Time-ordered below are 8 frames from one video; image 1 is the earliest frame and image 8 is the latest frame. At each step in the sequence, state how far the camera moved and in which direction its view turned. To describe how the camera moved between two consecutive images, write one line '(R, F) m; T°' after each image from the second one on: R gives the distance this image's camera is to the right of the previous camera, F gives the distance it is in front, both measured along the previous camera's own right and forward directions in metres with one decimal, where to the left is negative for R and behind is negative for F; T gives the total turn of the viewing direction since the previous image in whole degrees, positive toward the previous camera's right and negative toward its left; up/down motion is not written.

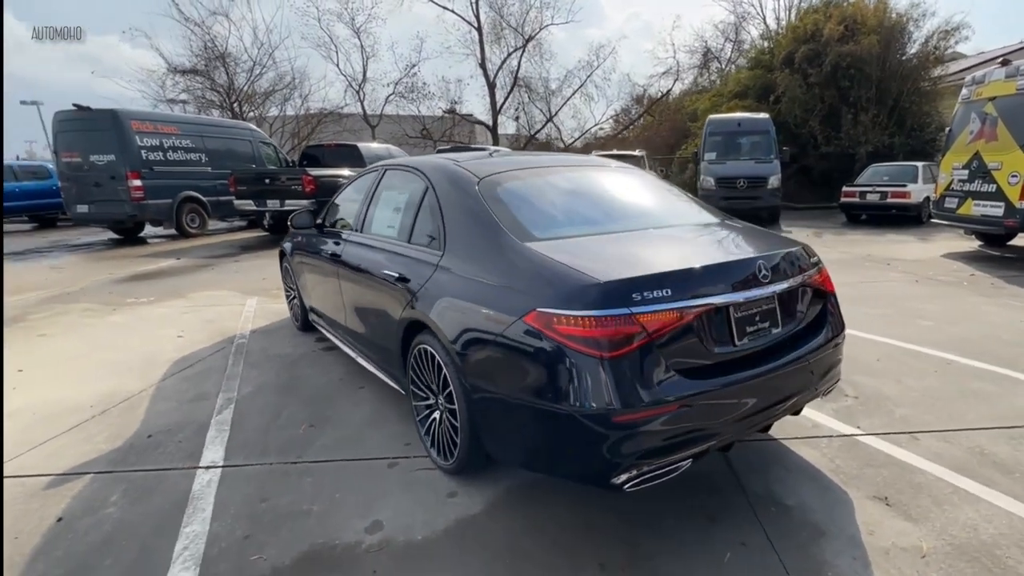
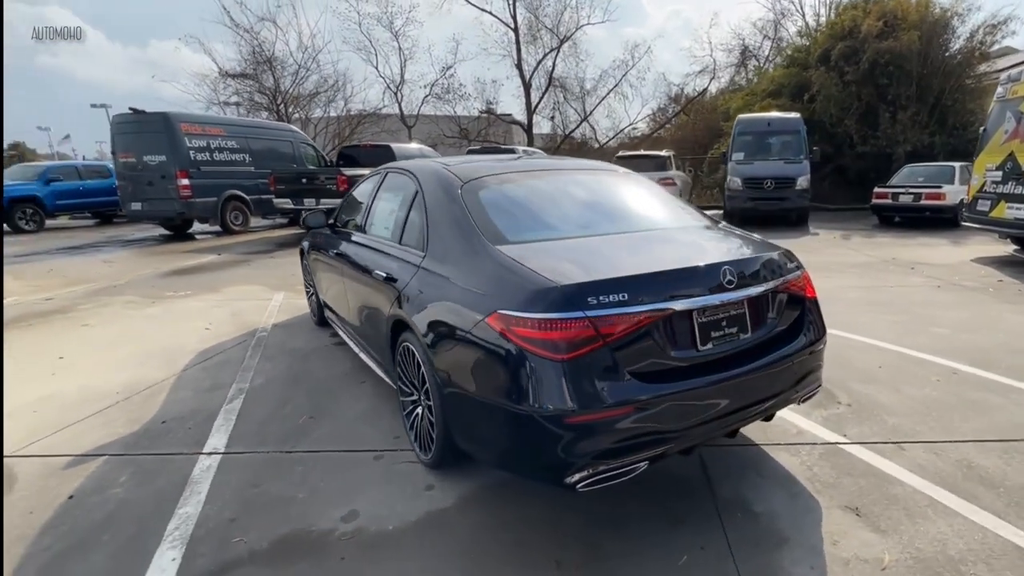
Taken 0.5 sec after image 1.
(+0.3, 0.0) m; -4°
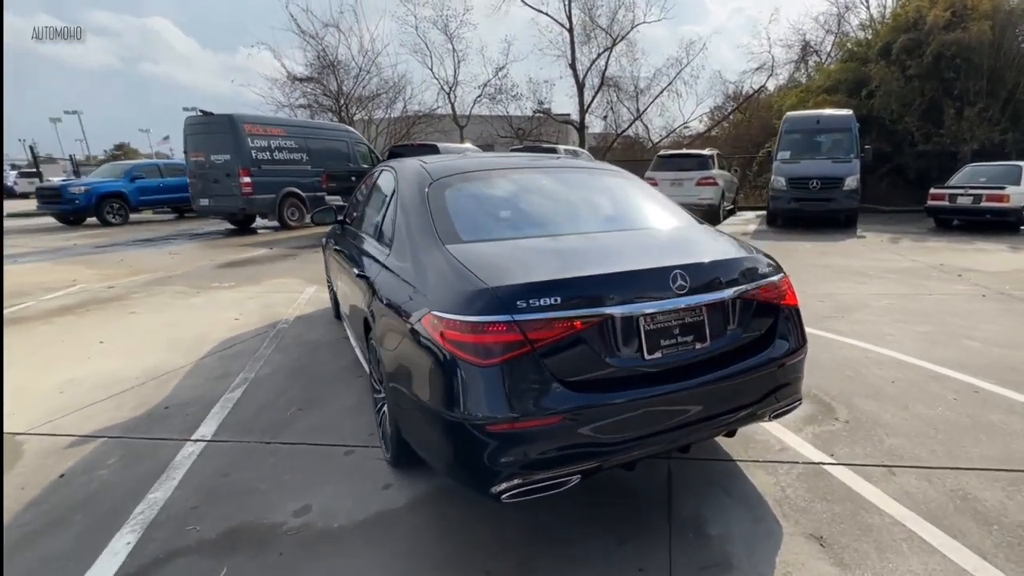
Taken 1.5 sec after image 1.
(+0.5, +0.2) m; -6°
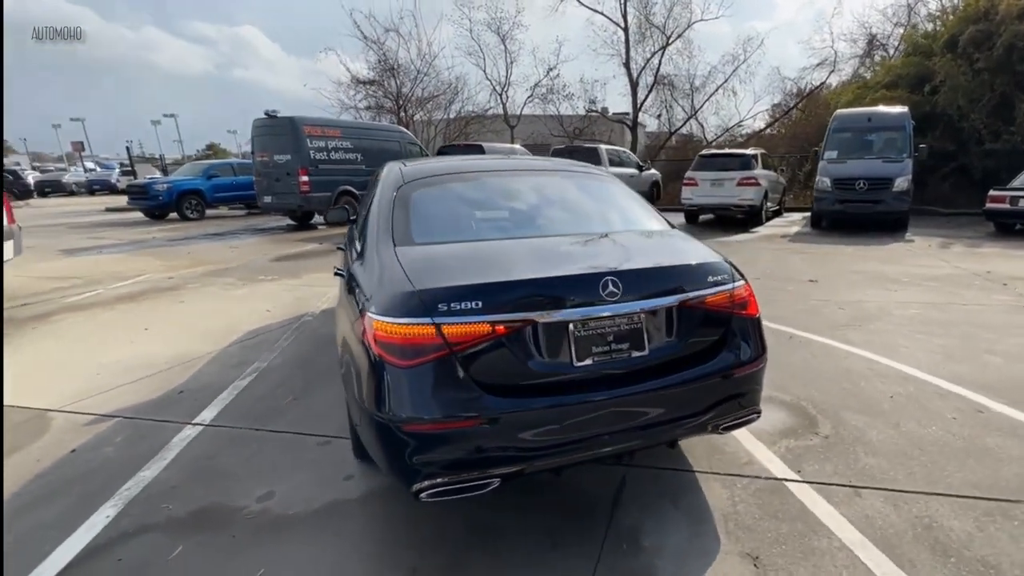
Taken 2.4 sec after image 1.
(+0.5, +0.1) m; -6°
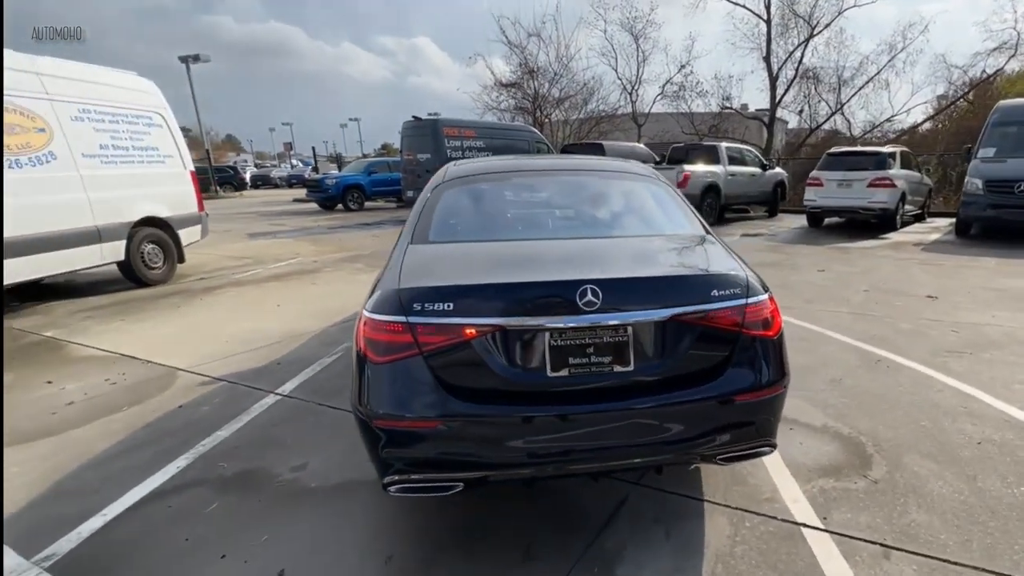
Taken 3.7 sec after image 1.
(+0.6, +0.1) m; -13°
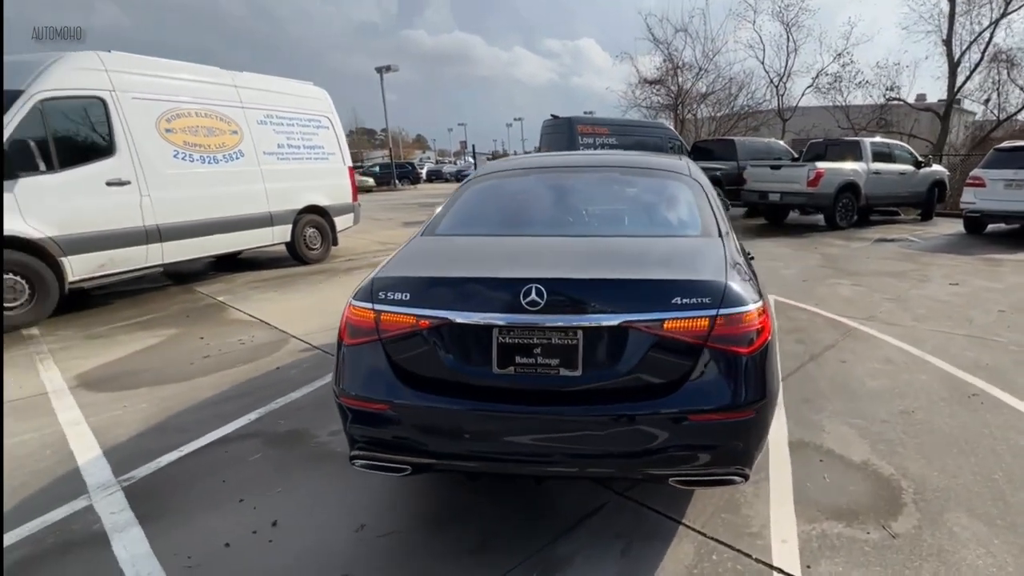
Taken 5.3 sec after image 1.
(+0.7, +0.1) m; -15°
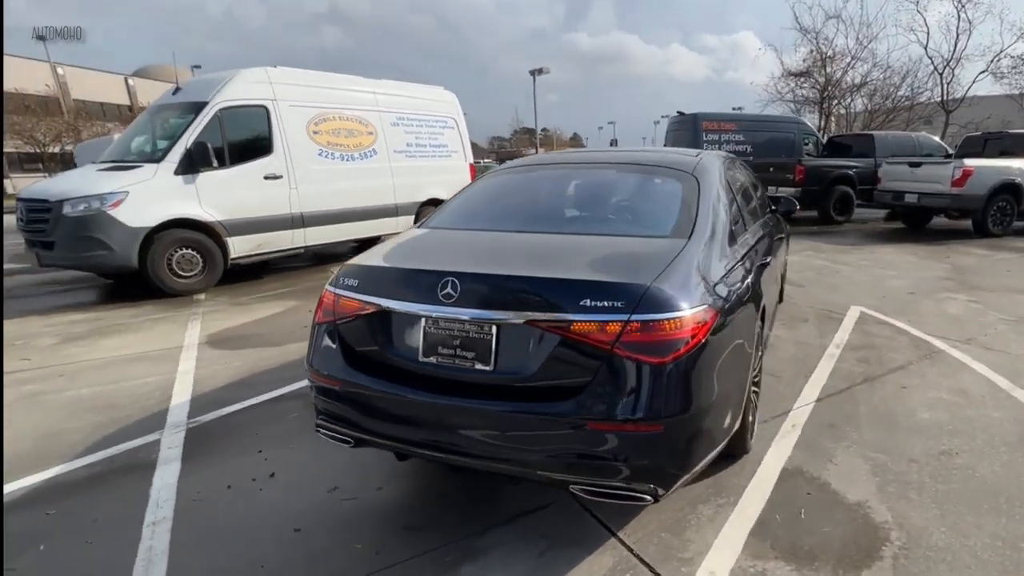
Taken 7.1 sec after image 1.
(+0.7, +0.1) m; -14°
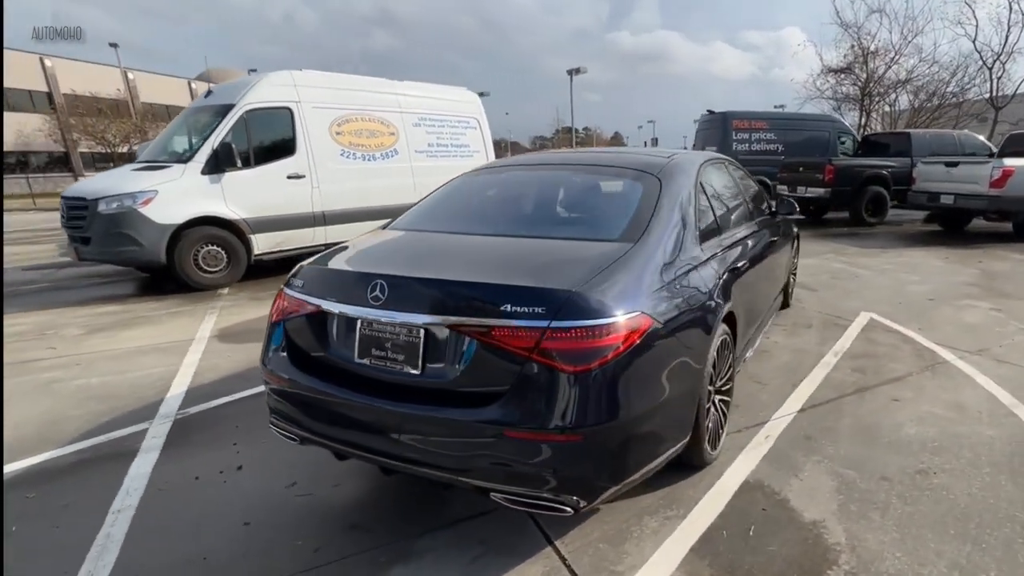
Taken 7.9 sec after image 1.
(+0.3, +0.1) m; -4°
